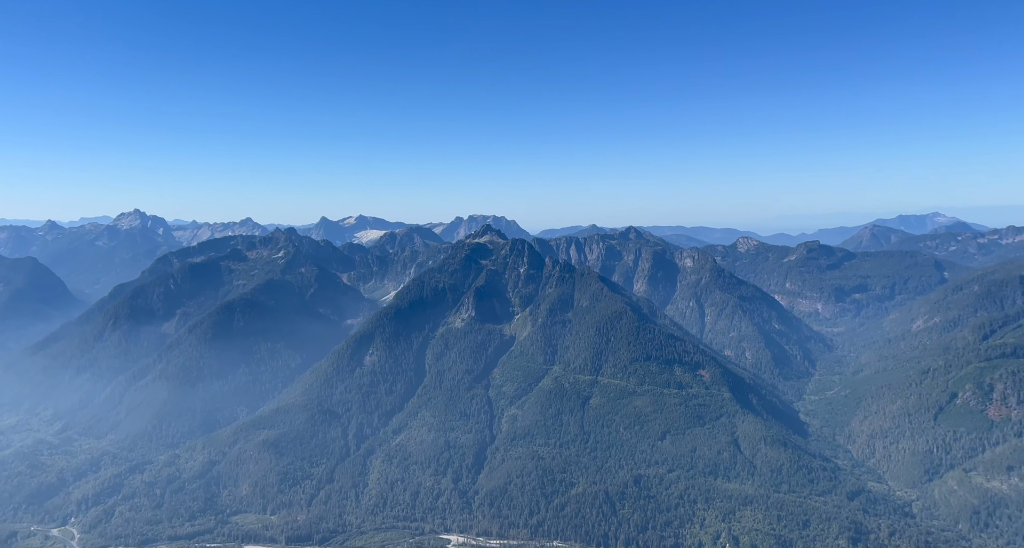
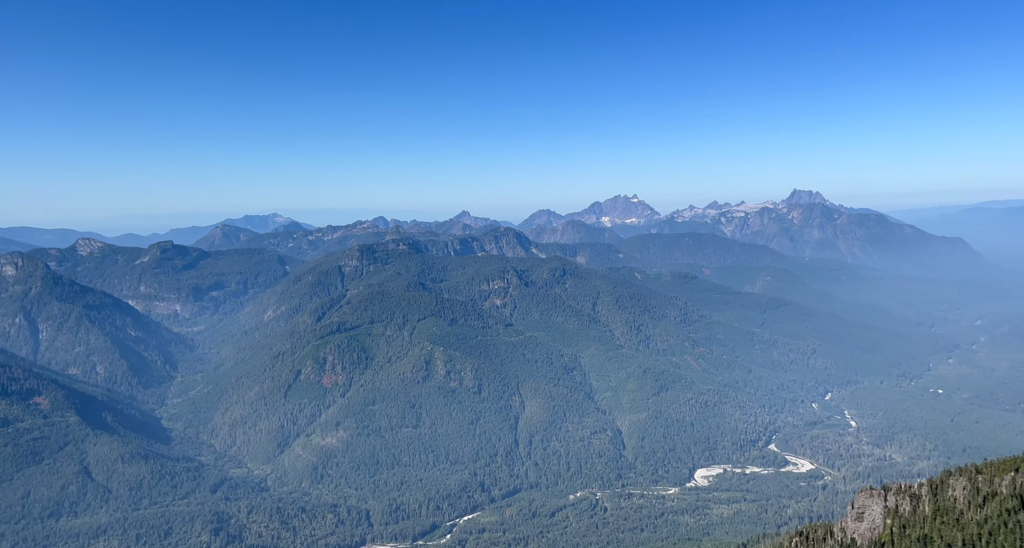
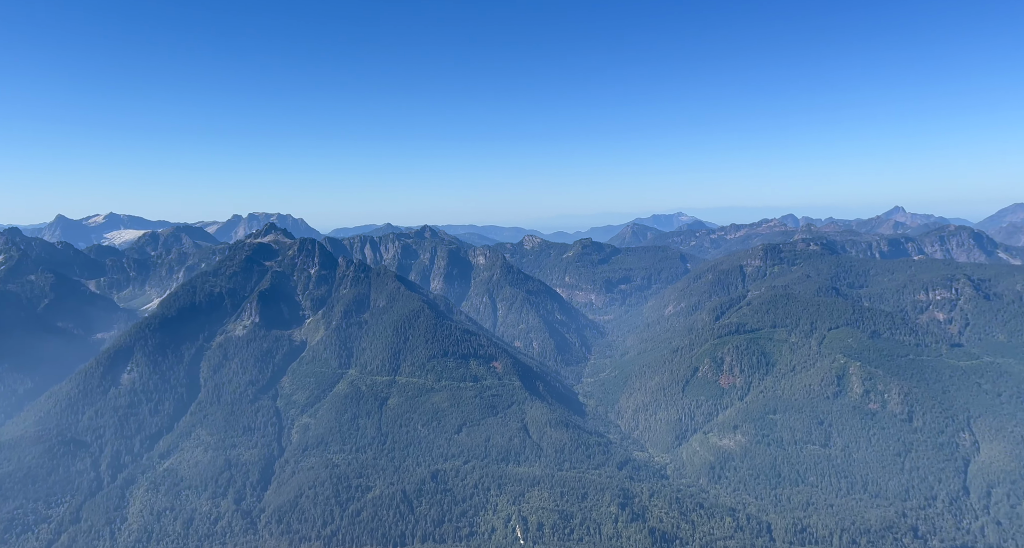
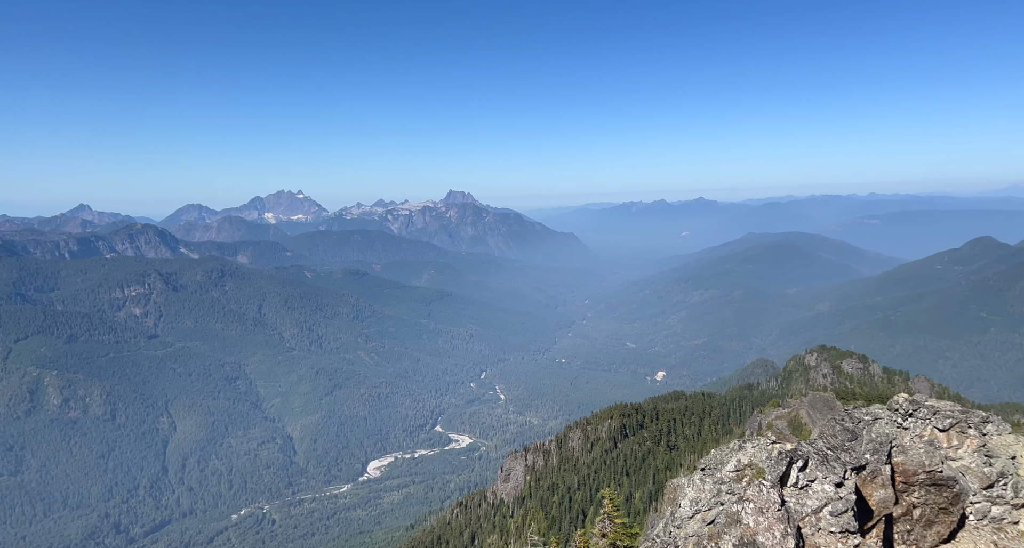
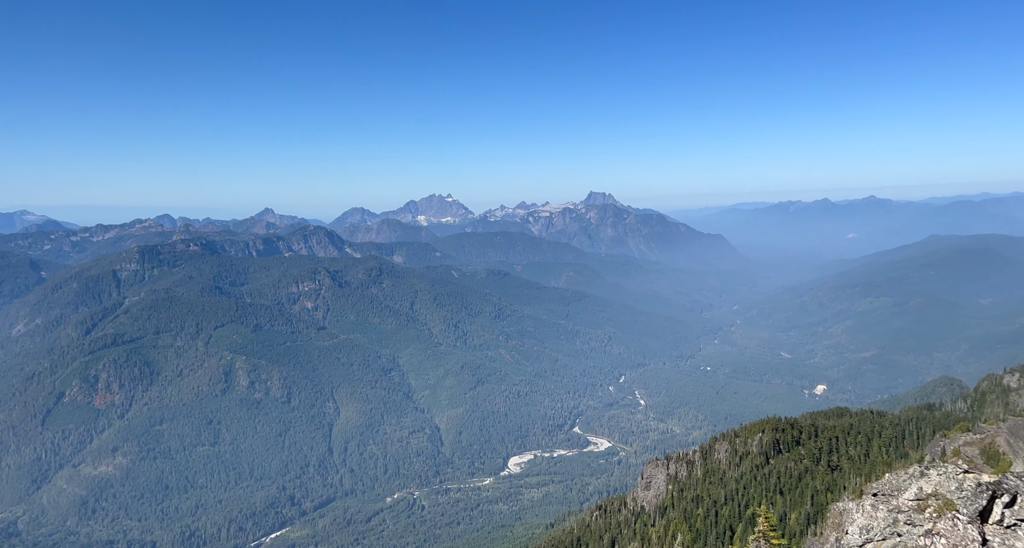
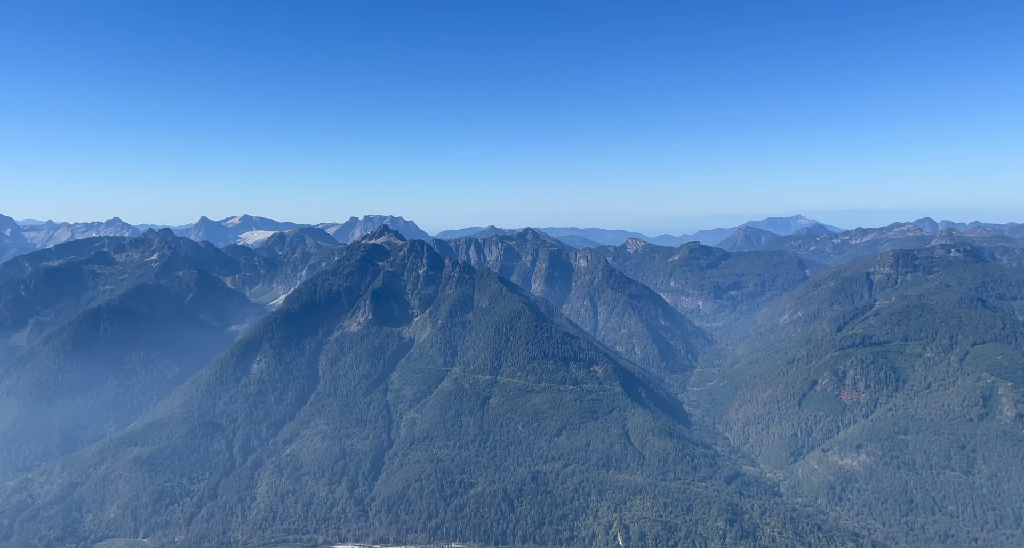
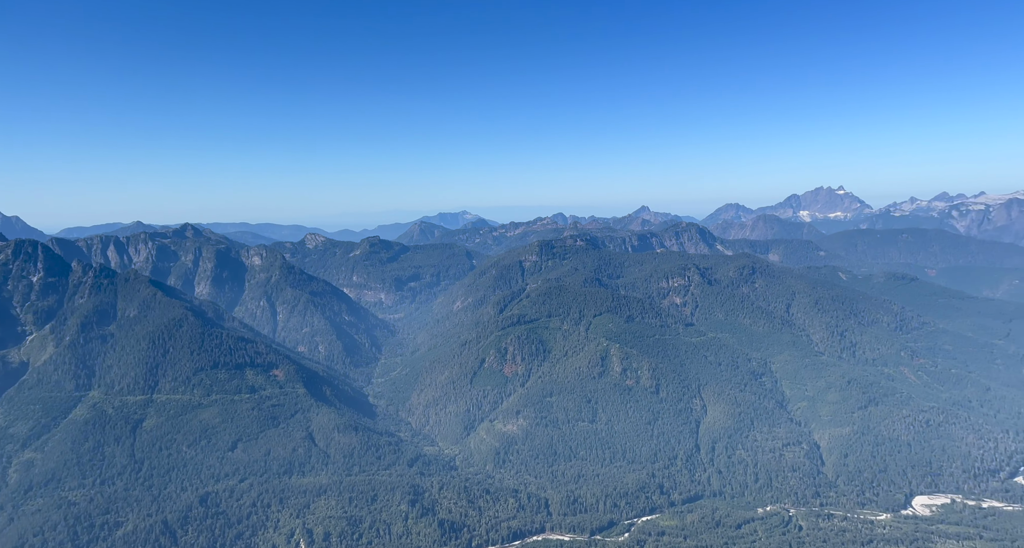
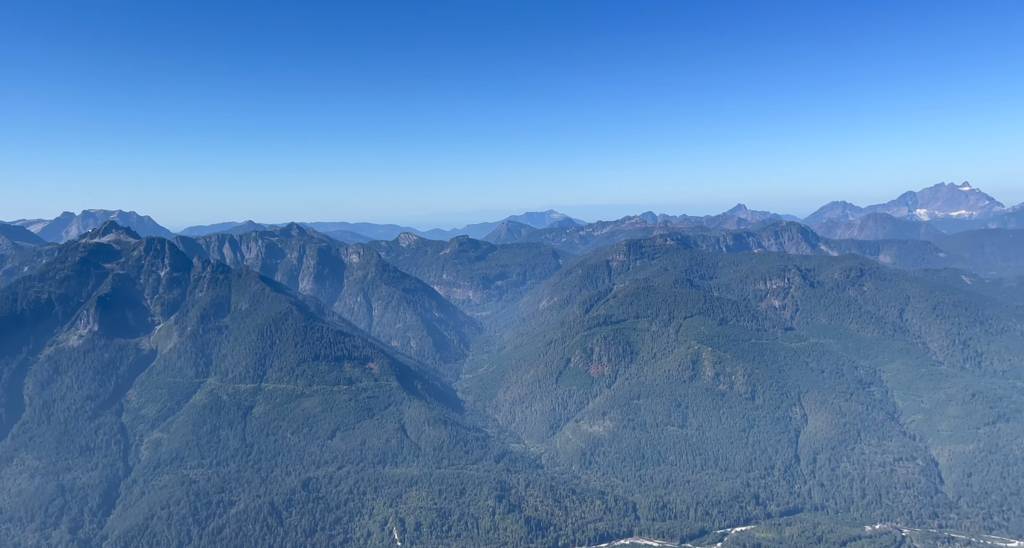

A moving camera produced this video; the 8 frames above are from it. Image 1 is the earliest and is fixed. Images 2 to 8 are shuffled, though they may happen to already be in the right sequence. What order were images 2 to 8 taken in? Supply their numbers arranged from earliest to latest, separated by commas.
6, 3, 8, 7, 2, 5, 4
